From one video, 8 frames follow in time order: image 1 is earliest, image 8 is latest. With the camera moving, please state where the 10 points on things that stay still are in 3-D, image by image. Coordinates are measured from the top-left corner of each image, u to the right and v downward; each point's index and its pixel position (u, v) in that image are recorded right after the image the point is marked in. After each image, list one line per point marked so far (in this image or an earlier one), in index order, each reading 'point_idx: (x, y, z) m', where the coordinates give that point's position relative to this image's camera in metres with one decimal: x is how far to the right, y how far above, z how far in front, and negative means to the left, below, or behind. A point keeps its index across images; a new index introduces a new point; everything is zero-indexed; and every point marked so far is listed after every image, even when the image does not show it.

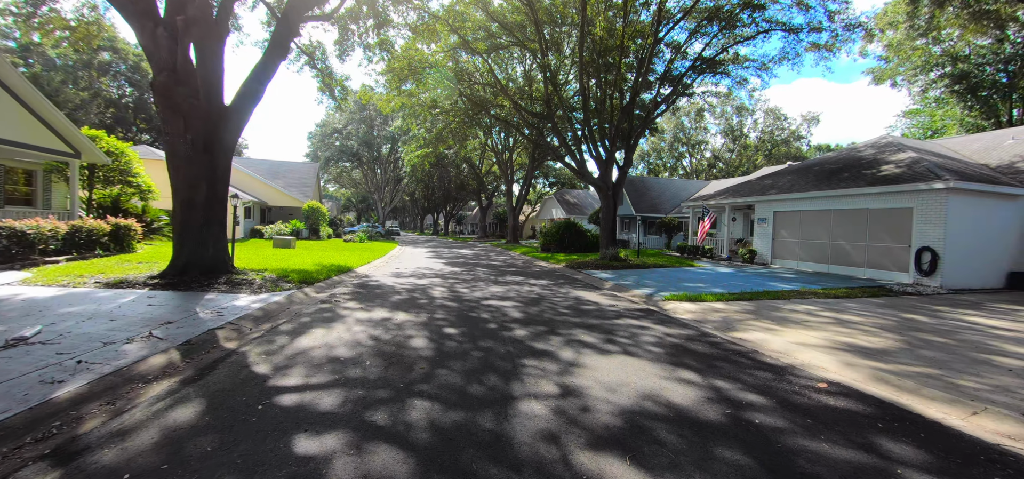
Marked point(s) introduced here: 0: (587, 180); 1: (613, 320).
0: (+3.3, +2.6, +17.8) m
1: (+1.7, -1.3, +6.7) m
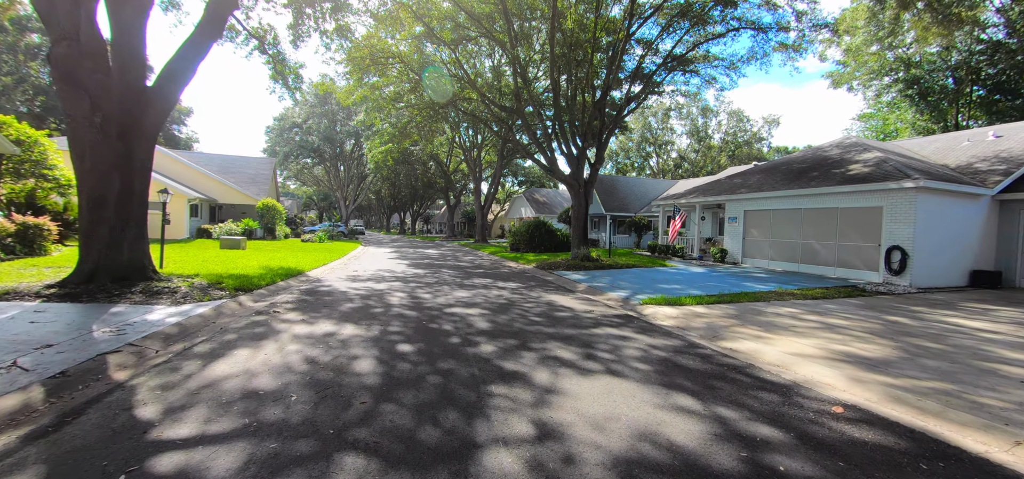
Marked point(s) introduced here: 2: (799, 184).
0: (+2.0, +2.6, +17.2) m
1: (+1.2, -1.3, +6.0) m
2: (+9.7, +1.9, +13.8) m
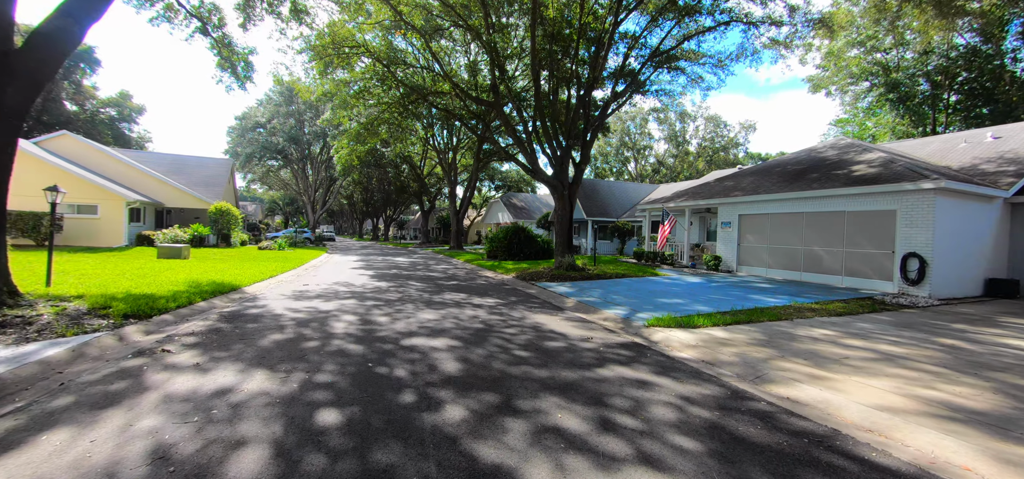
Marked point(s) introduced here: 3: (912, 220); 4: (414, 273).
0: (+1.1, +2.3, +15.8) m
1: (+0.9, -1.4, +4.5) m
2: (+9.0, +1.7, +12.8) m
3: (+9.7, +0.5, +10.0) m
4: (-3.4, -1.2, +14.5) m
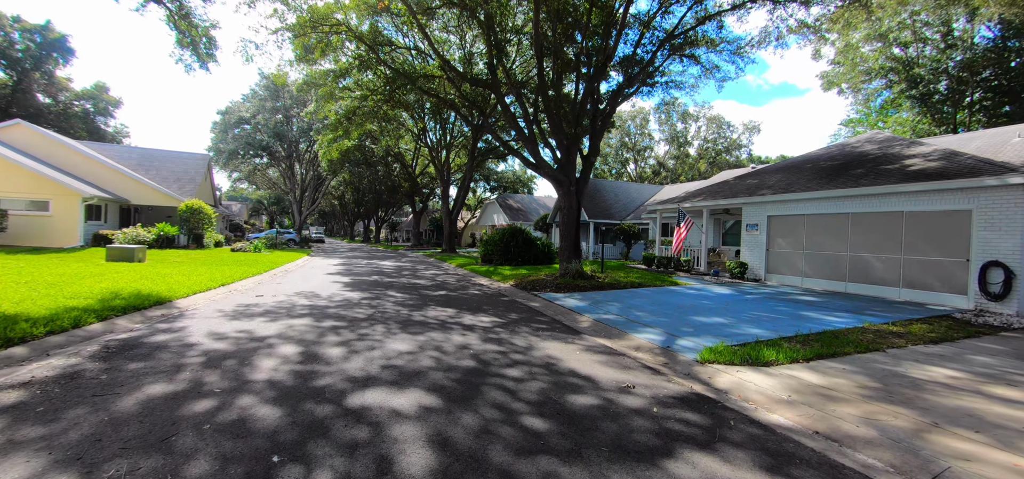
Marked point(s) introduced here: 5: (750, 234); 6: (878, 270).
0: (+1.0, +2.2, +14.0) m
1: (+1.0, -1.5, +2.7) m
2: (+9.0, +1.5, +11.0) m
3: (+9.7, +0.4, +8.2) m
4: (-3.5, -1.3, +12.6) m
5: (+7.8, +0.2, +13.5) m
6: (+9.1, -0.7, +10.2) m
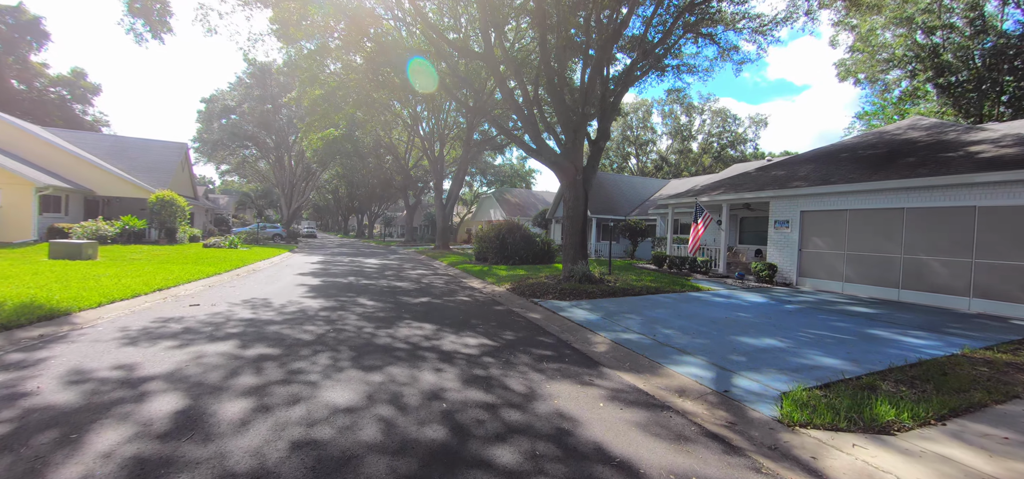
0: (+0.9, +2.3, +12.3) m
1: (+1.0, -1.5, +1.1) m
2: (+8.9, +1.5, +9.4) m
3: (+9.6, +0.3, +6.7) m
4: (-3.6, -1.2, +10.9) m
5: (+7.7, +0.2, +11.9) m
6: (+9.0, -0.7, +8.6) m
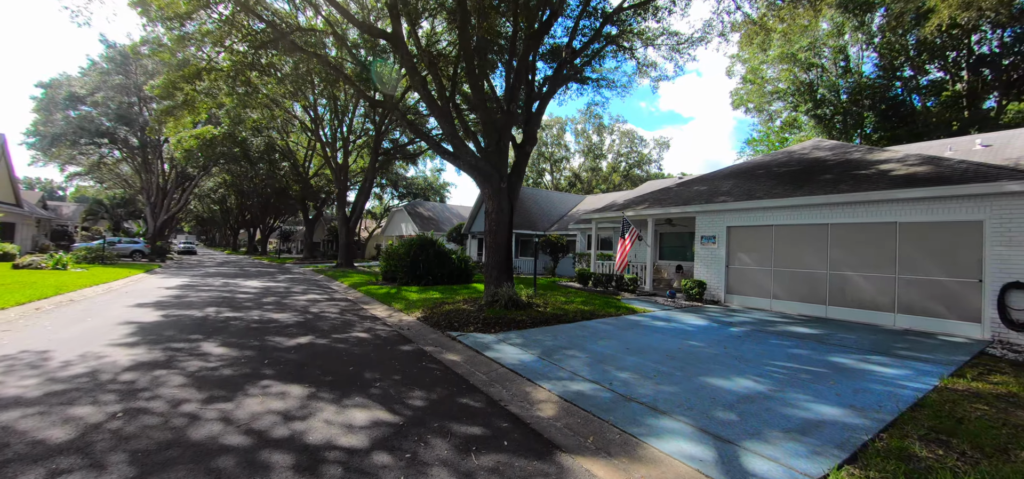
0: (-1.3, +1.8, +10.8) m
1: (+1.0, -1.5, -0.4) m
2: (+7.1, +1.2, +9.5) m
3: (+8.4, +0.1, +6.9) m
4: (-5.4, -1.6, +8.3) m
5: (+5.5, -0.2, +11.6) m
6: (+7.4, -1.1, +8.6) m
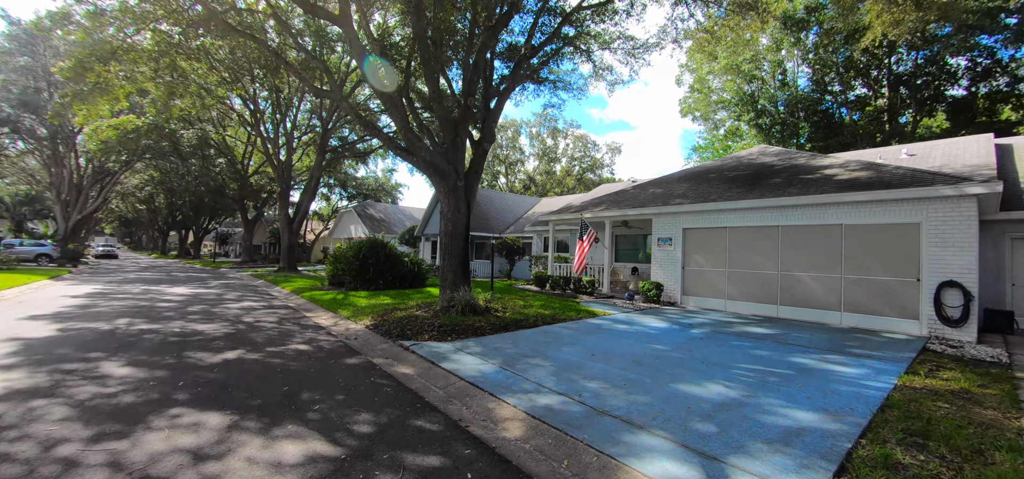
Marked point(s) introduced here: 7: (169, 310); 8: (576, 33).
0: (-2.3, +1.8, +10.2) m
1: (+1.1, -1.5, -0.7) m
2: (+6.1, +1.1, +9.8) m
3: (+7.7, +0.1, +7.3) m
4: (-6.2, -1.6, +7.3) m
5: (+4.3, -0.3, +11.7) m
6: (+6.5, -1.1, +8.9) m
7: (-7.9, -1.6, +9.4) m
8: (+2.4, +7.3, +14.4) m
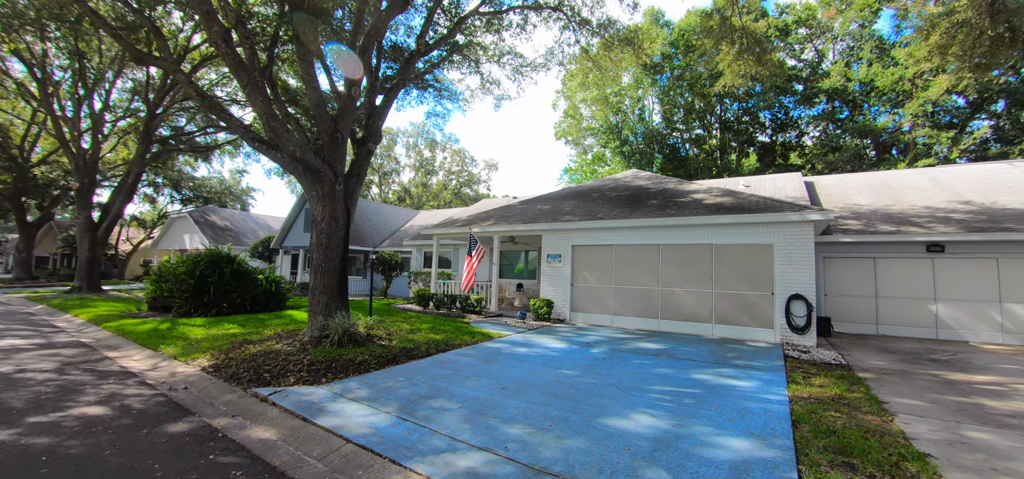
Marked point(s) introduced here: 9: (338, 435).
0: (-4.6, +1.5, +8.4) m
1: (+1.8, -1.5, -1.1) m
2: (+3.5, +0.7, +10.5) m
3: (+5.8, -0.3, +8.5) m
4: (-7.5, -1.7, +4.4) m
5: (+1.2, -0.8, +11.7) m
6: (+4.2, -1.5, +9.7) m
7: (-9.8, -1.8, +5.9) m
8: (-1.4, +6.7, +14.0) m
9: (-1.6, -1.8, +3.9) m
